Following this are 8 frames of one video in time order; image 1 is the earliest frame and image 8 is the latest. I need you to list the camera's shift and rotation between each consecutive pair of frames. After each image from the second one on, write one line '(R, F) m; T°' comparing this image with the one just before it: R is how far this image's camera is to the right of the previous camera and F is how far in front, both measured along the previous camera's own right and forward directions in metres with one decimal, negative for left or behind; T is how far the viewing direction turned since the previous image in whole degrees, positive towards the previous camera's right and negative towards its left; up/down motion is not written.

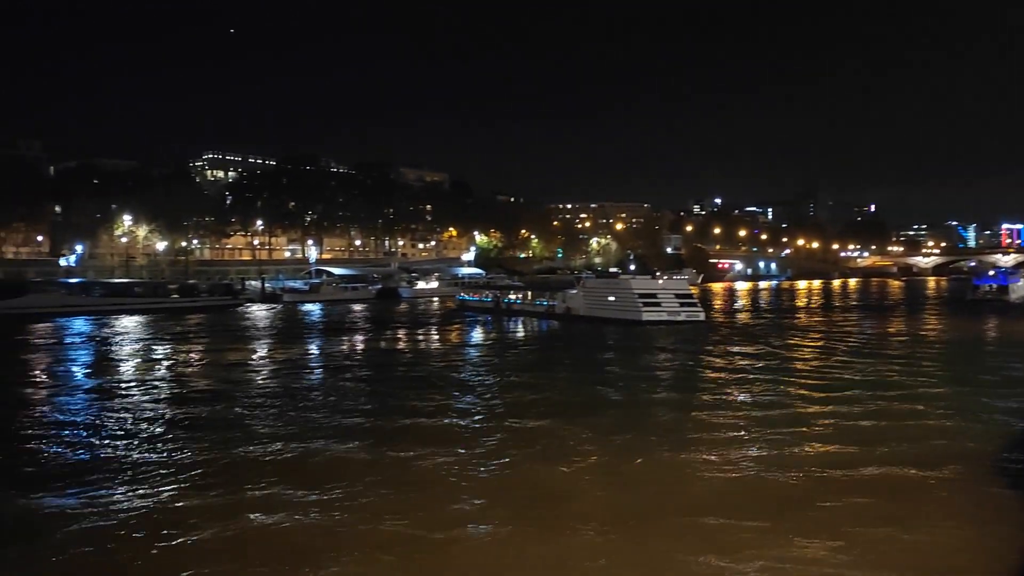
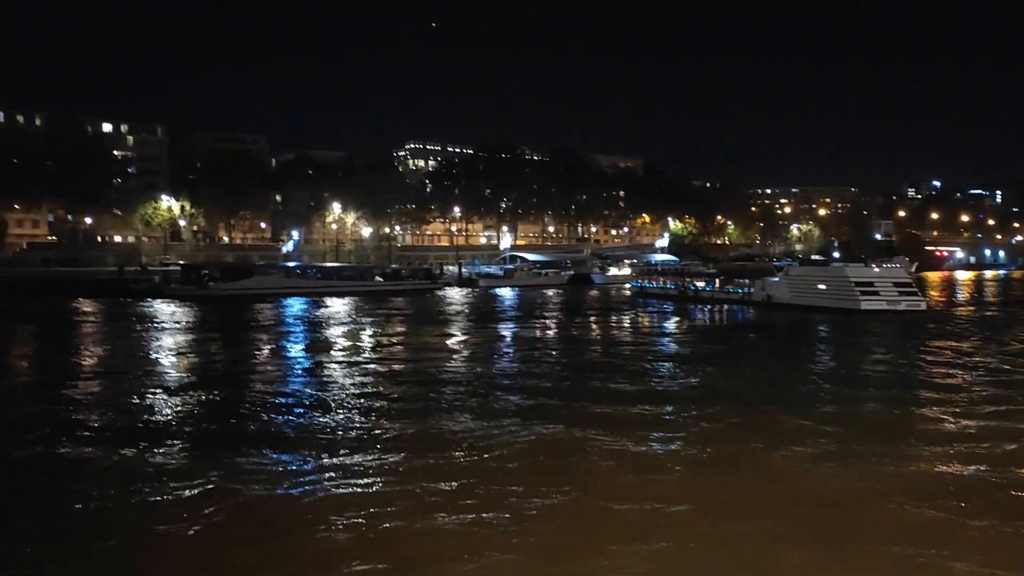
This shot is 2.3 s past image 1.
(0.0, +0.5) m; -12°
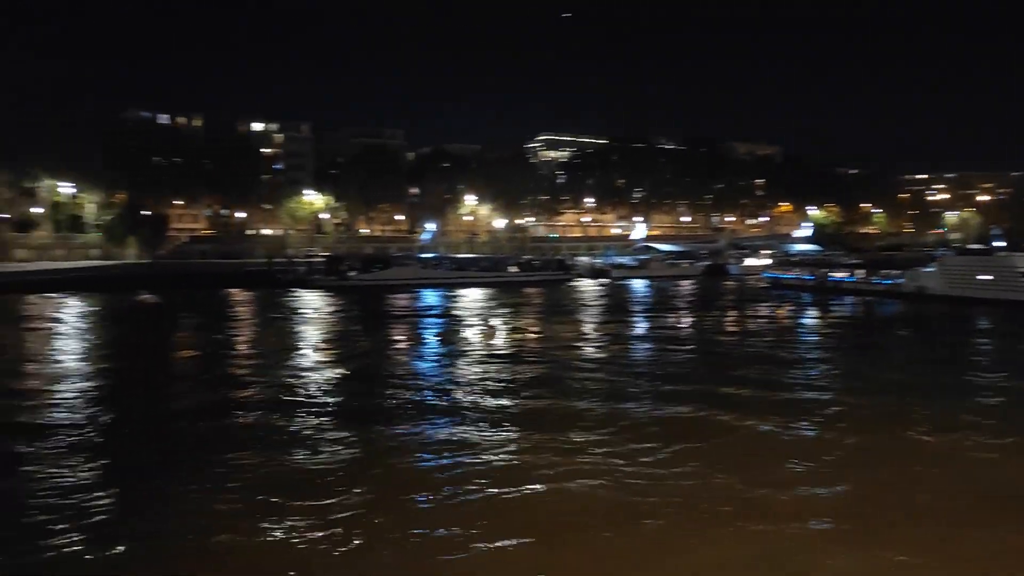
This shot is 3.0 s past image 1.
(+0.1, +0.3) m; -9°
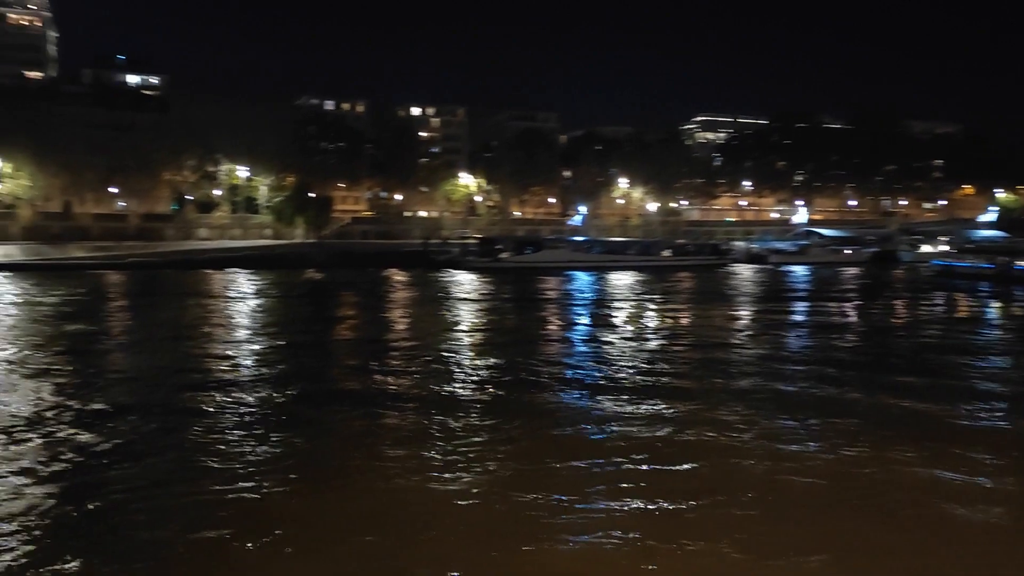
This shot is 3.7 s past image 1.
(-0.1, +0.1) m; -10°
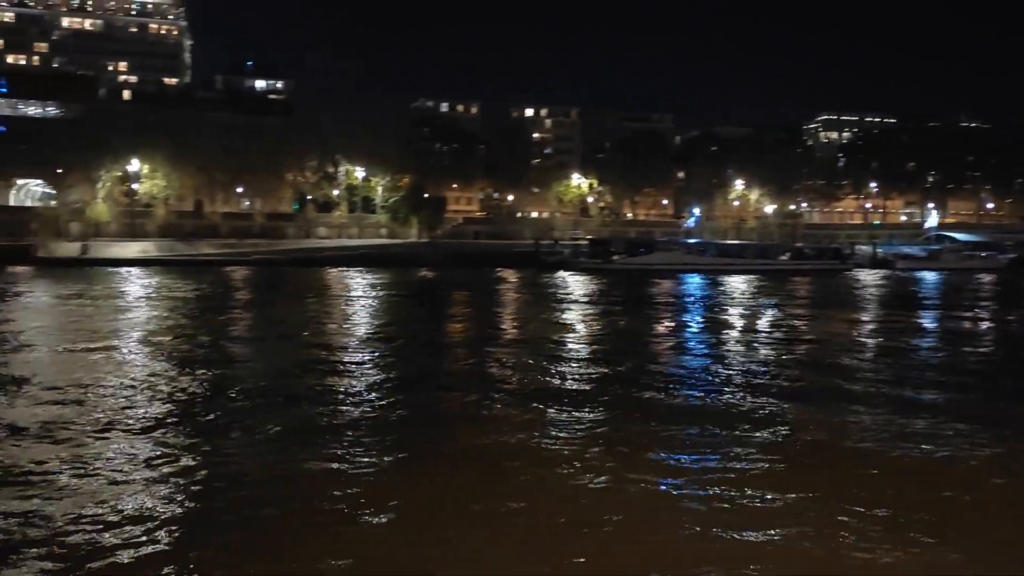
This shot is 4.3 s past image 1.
(0.0, +0.3) m; -7°
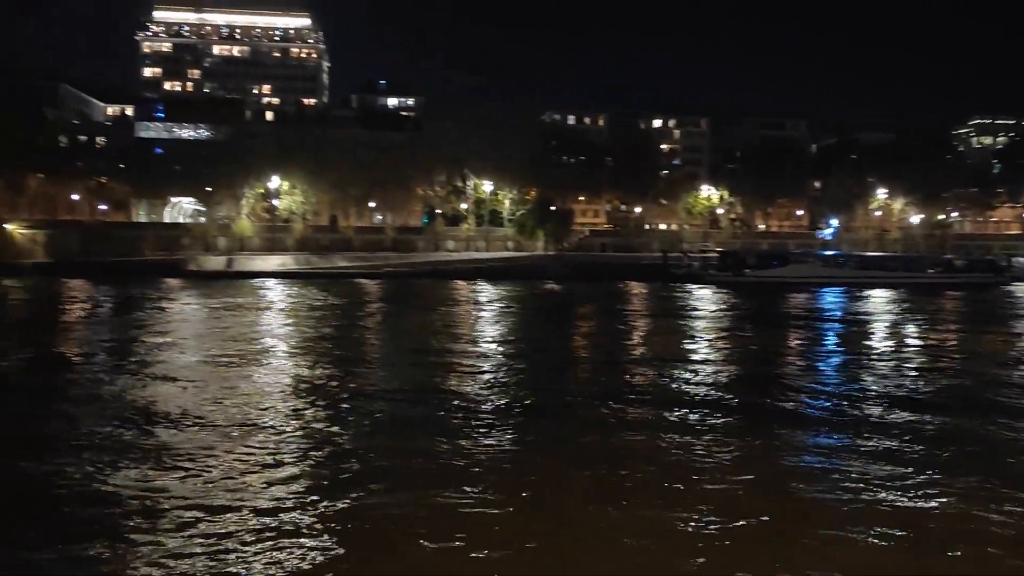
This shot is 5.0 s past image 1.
(0.0, +0.5) m; -8°
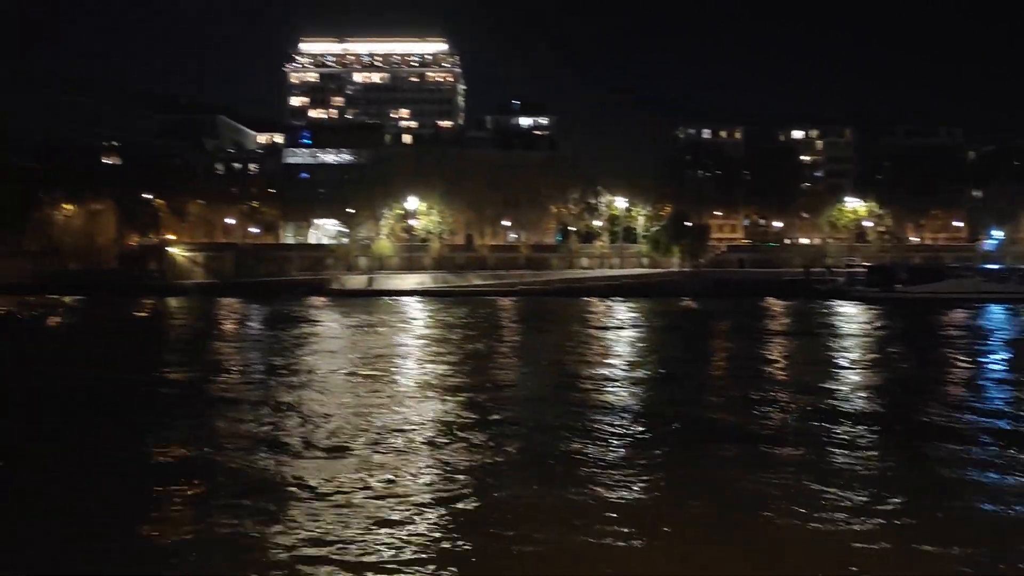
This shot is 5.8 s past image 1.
(-0.1, +0.3) m; -9°
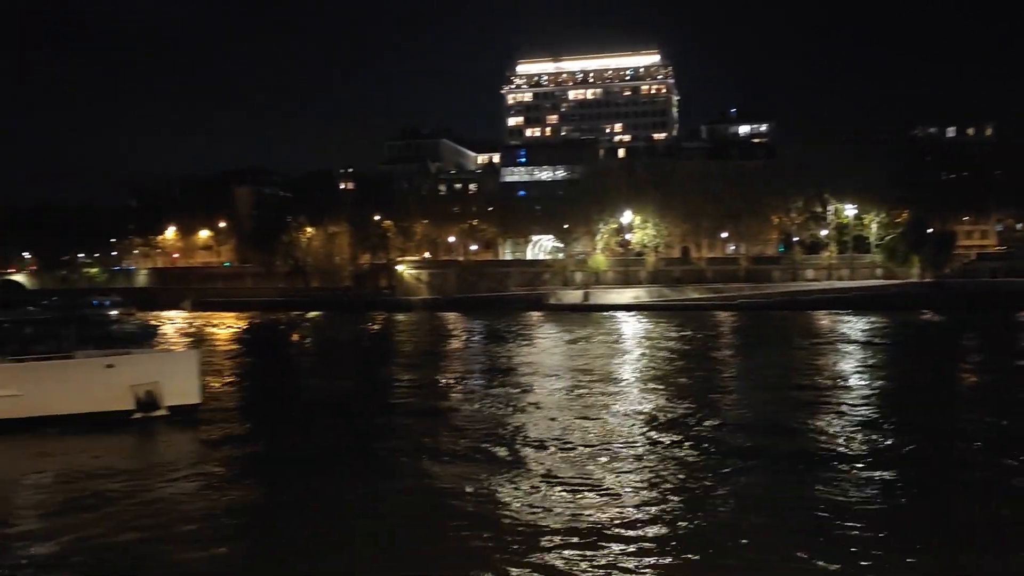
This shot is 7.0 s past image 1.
(-0.3, +0.8) m; -14°
